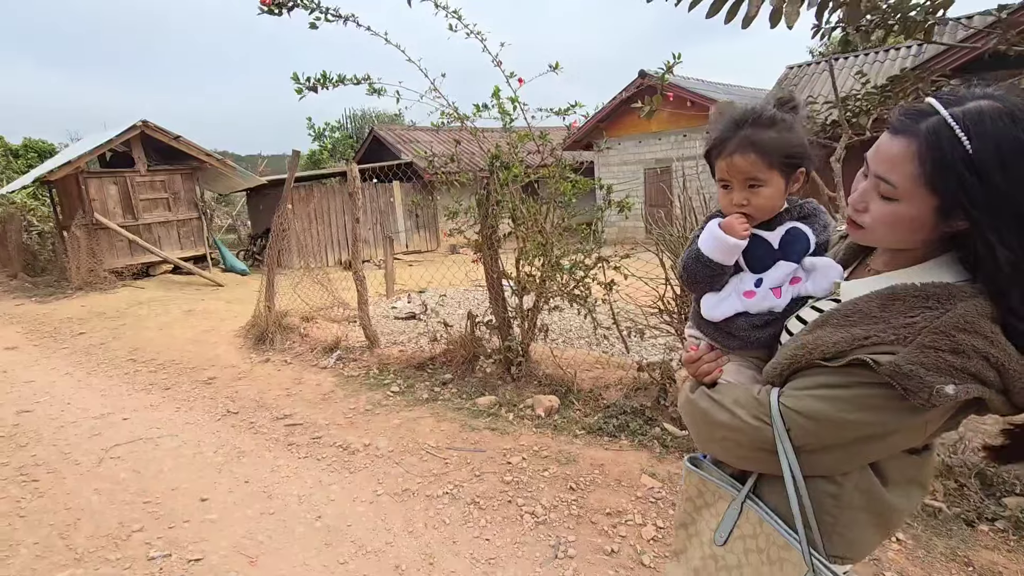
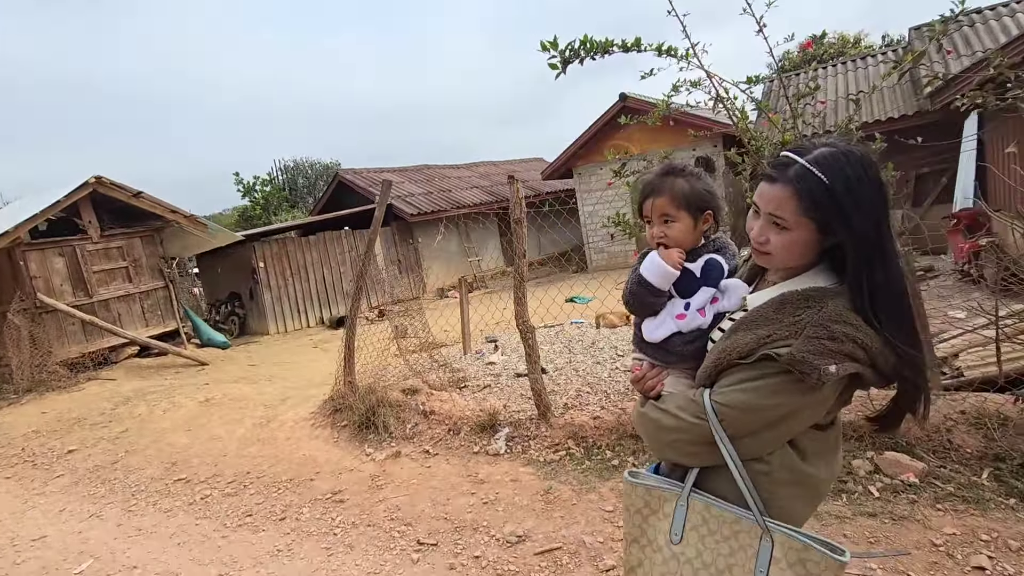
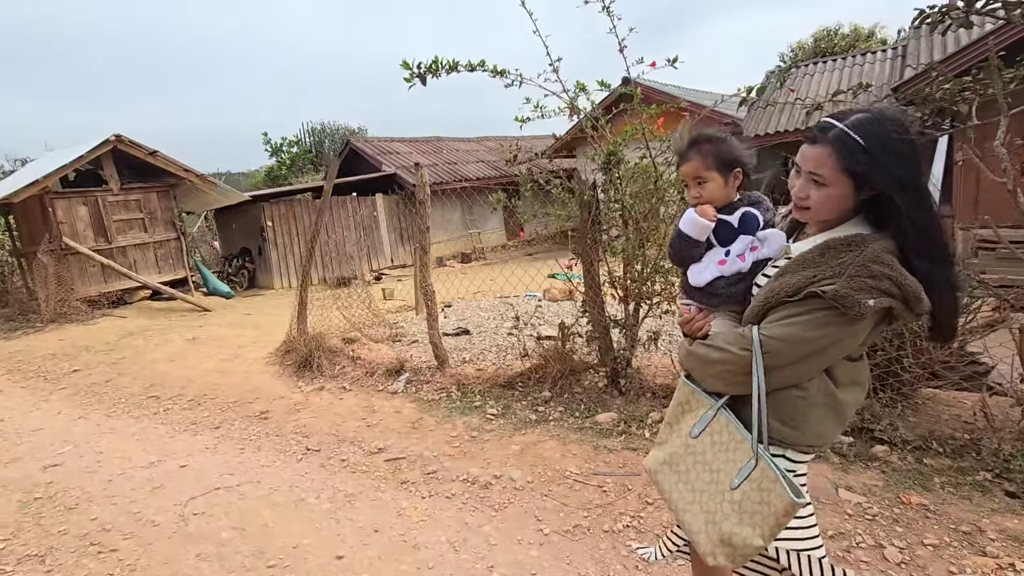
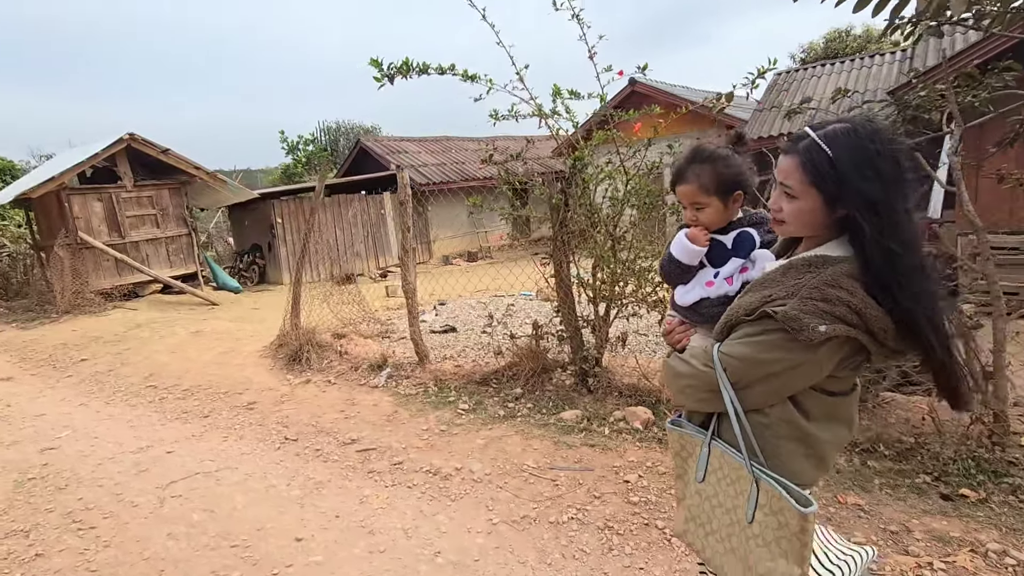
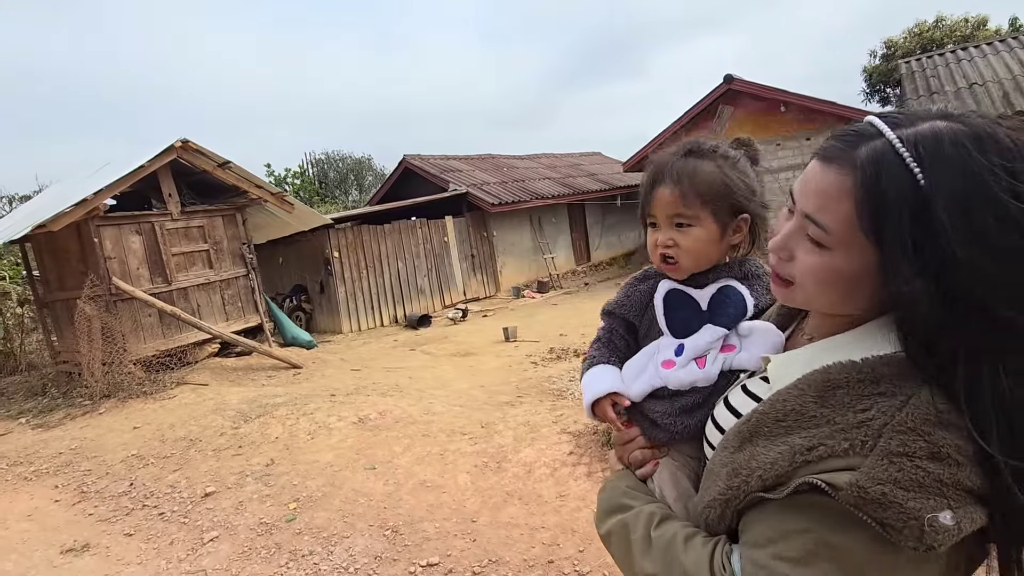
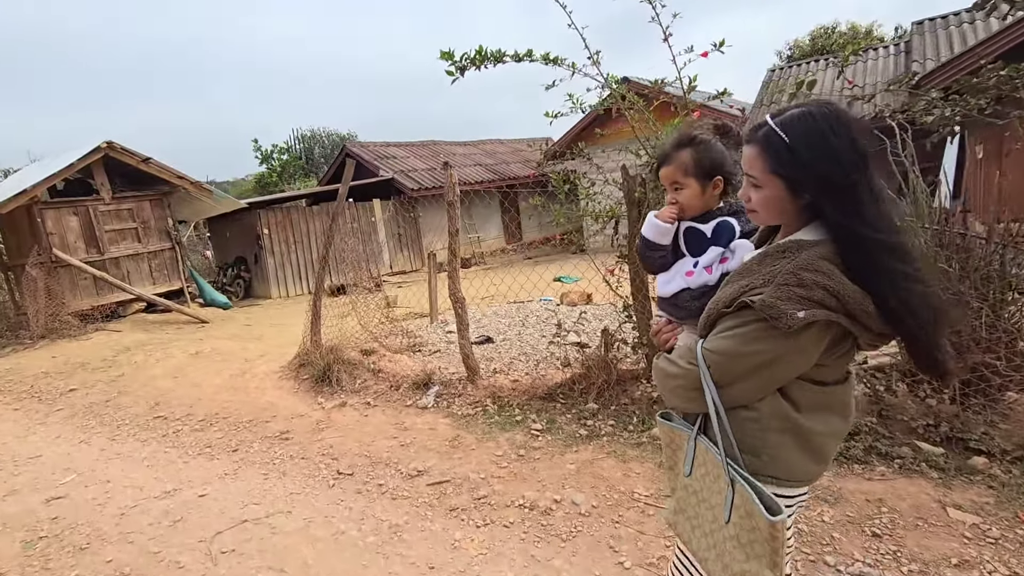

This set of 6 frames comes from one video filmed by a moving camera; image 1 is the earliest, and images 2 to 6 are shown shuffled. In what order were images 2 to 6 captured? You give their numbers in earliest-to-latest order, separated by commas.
4, 3, 6, 2, 5
